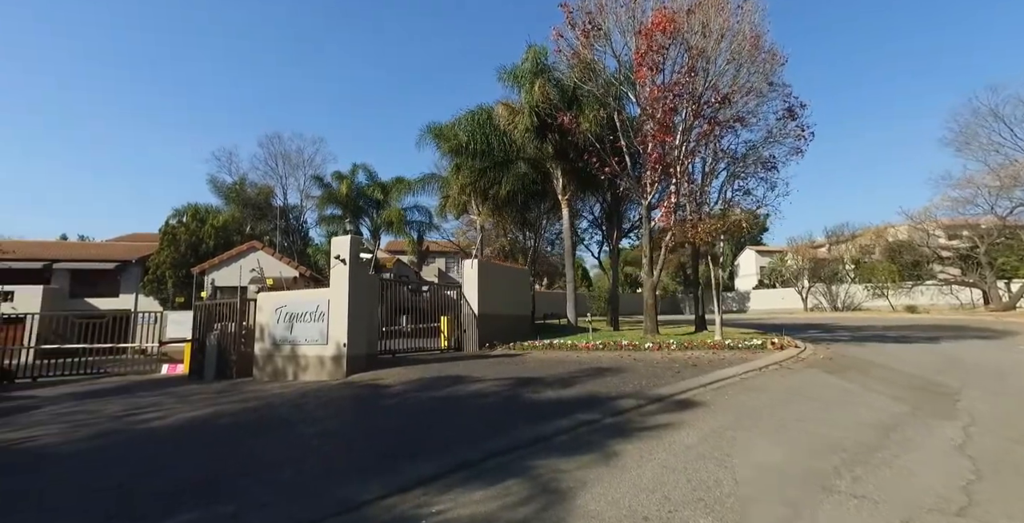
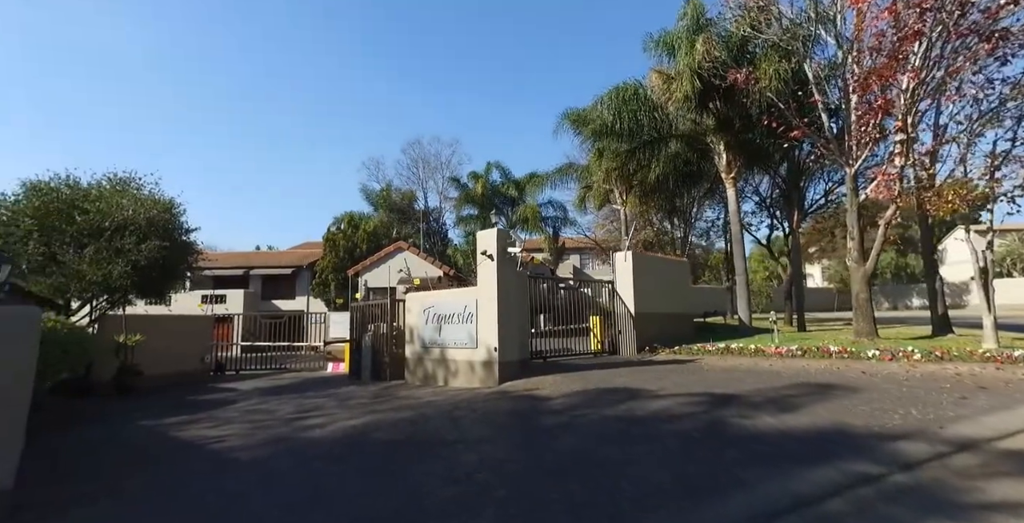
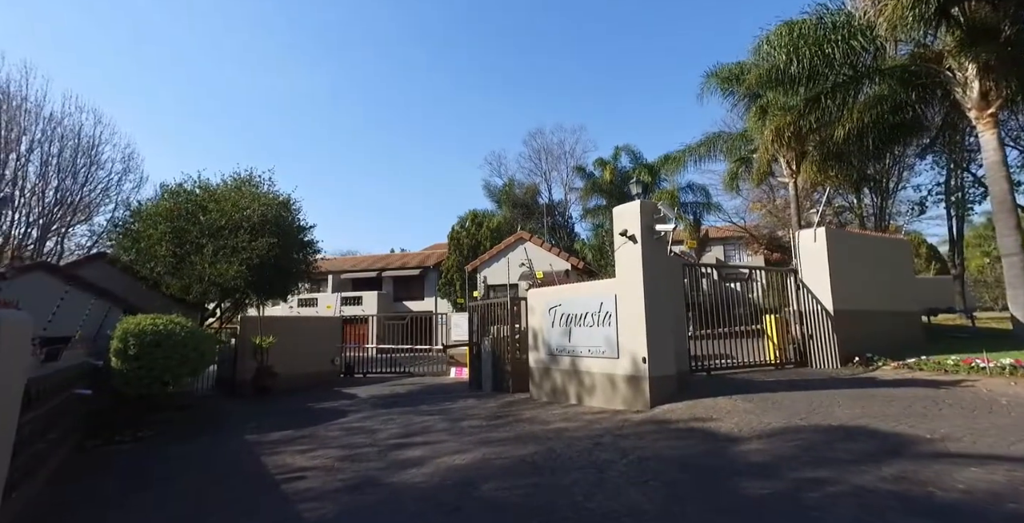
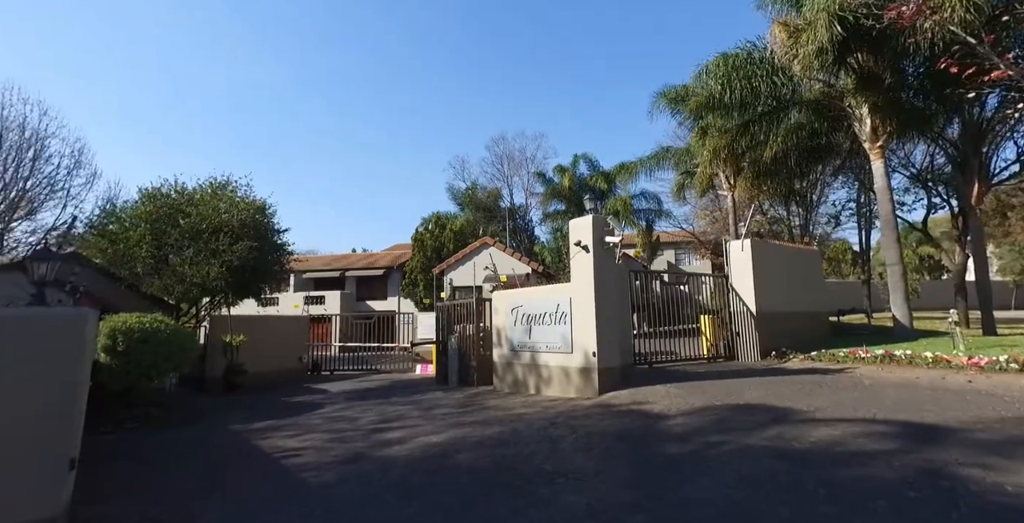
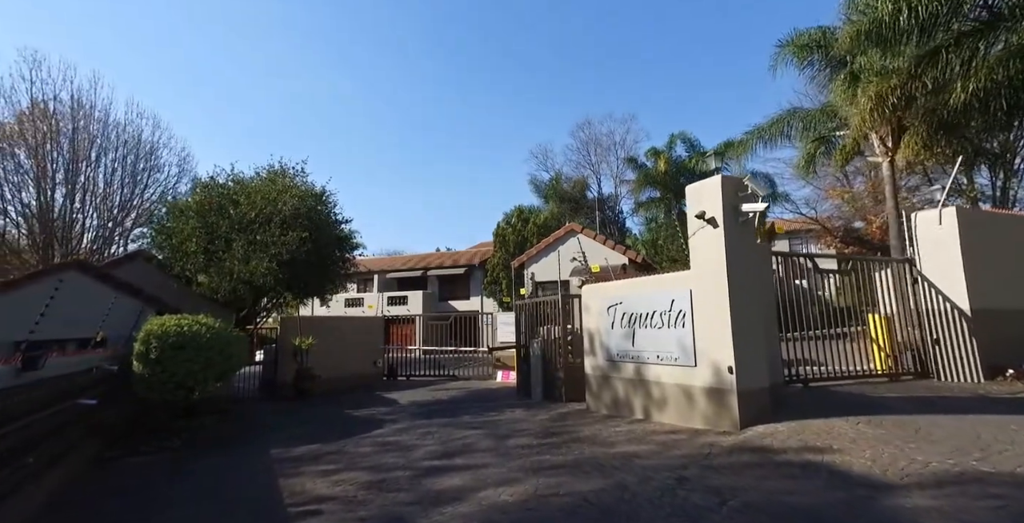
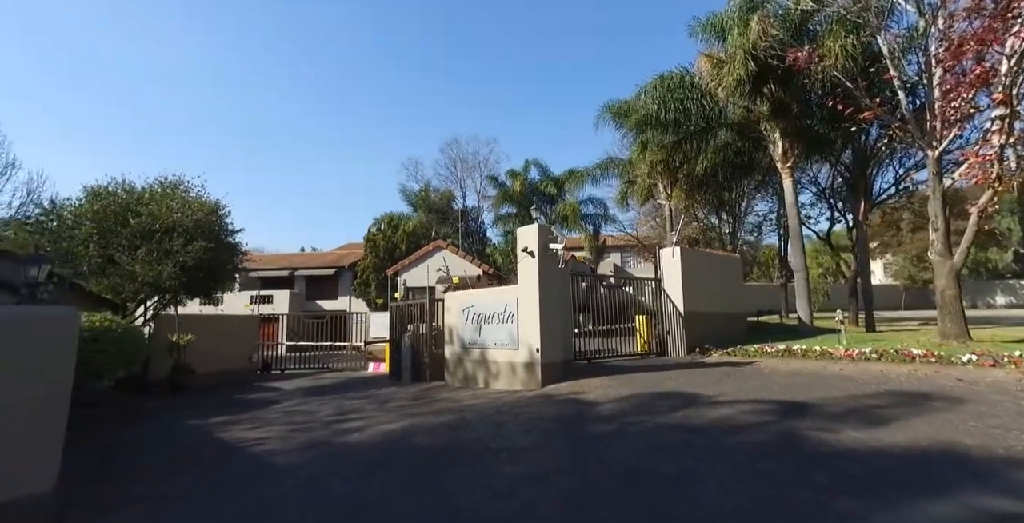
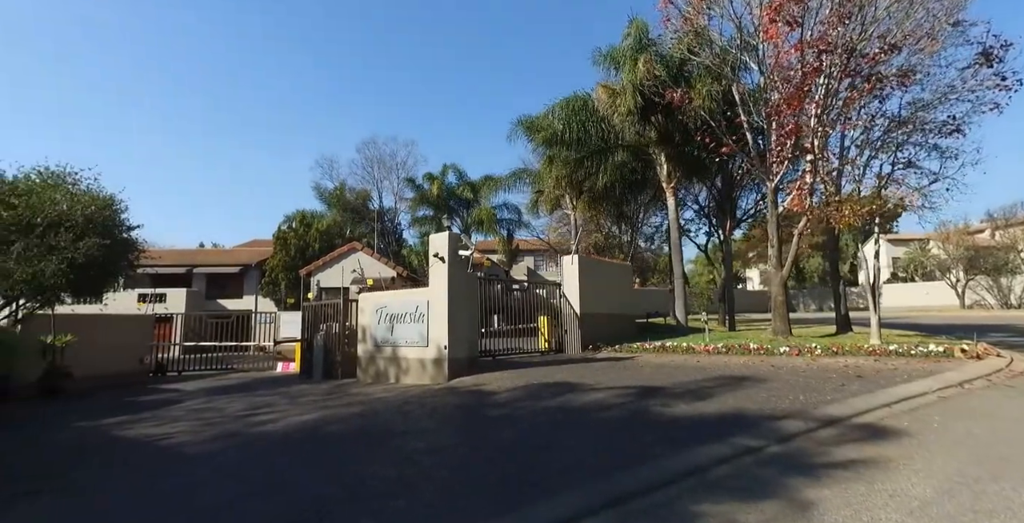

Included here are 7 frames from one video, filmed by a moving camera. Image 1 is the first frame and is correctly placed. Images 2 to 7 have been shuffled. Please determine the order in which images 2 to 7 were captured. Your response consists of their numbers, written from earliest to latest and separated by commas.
7, 2, 6, 4, 3, 5
